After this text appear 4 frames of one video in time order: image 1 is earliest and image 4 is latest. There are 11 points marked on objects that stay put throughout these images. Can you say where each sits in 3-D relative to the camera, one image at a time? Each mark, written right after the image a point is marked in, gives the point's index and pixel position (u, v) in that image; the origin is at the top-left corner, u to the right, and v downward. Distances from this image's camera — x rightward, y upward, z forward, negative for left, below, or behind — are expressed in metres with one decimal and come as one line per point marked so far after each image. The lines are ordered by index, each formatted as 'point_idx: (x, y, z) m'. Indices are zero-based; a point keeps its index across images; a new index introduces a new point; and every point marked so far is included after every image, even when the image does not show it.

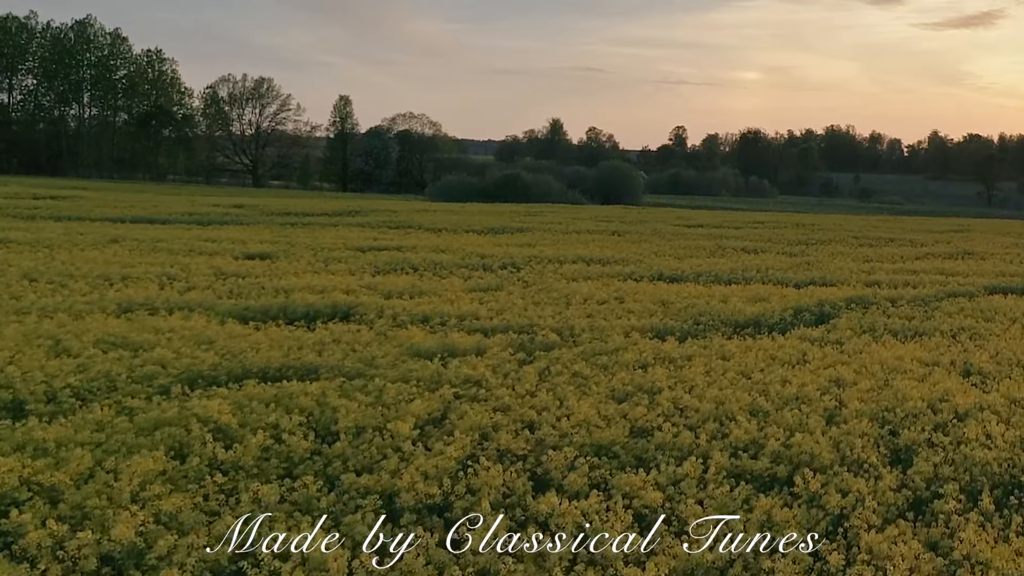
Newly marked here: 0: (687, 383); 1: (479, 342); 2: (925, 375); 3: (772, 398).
0: (+2.1, -1.2, +8.5) m
1: (-0.4, -0.8, +10.4) m
2: (+5.7, -1.2, +9.6) m
3: (+3.0, -1.3, +8.1) m
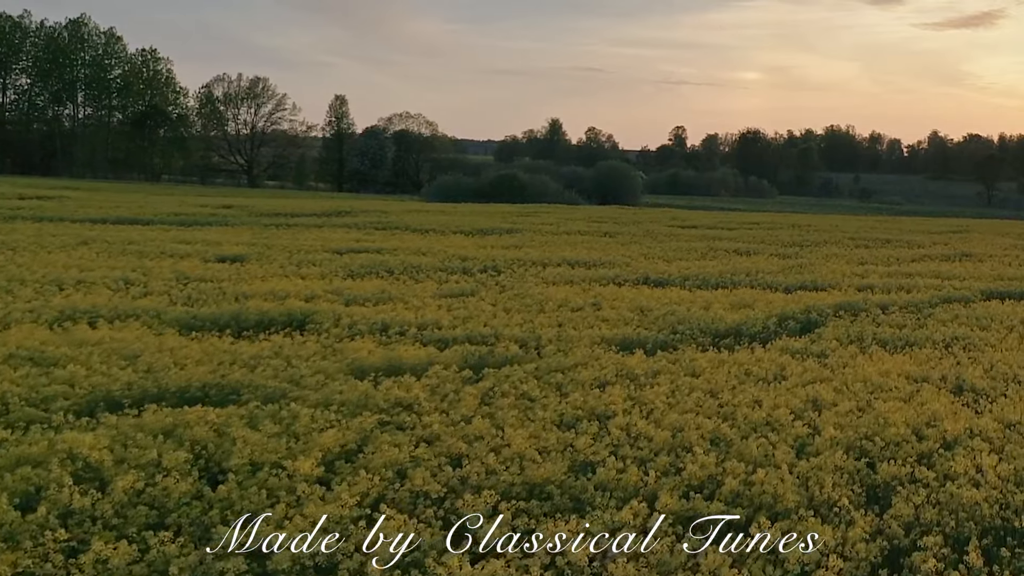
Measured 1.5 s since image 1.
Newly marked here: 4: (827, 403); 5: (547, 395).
0: (+1.5, -1.3, +7.6) m
1: (-1.1, -1.0, +9.6) m
2: (+5.0, -1.3, +8.8) m
3: (+2.3, -1.4, +7.3) m
4: (+3.7, -1.3, +8.1) m
5: (+0.4, -1.2, +7.8) m
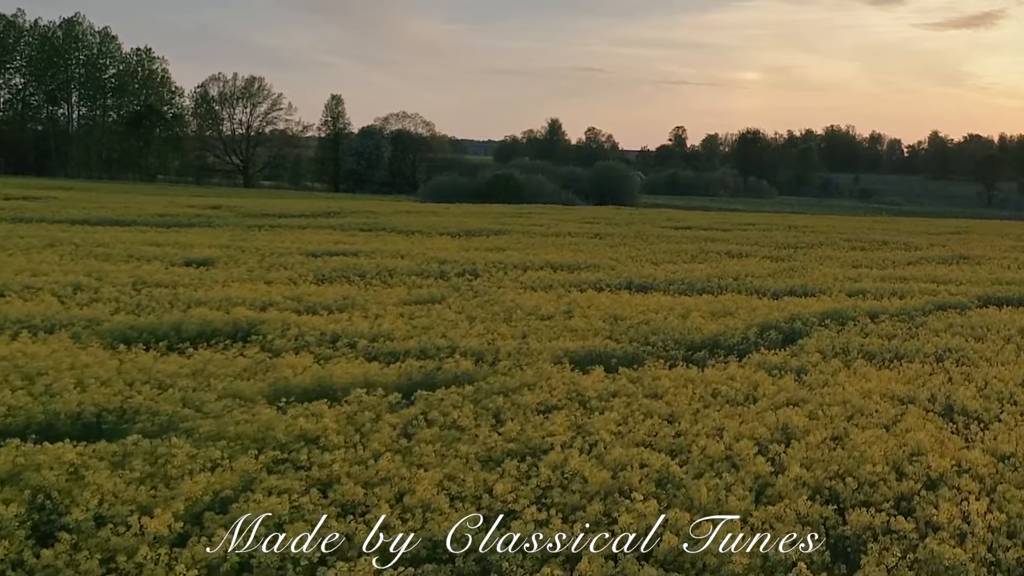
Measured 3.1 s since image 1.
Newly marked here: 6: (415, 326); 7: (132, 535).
0: (+0.7, -1.4, +6.7) m
1: (-1.8, -1.1, +8.7) m
2: (+4.3, -1.5, +7.9) m
3: (+1.6, -1.5, +6.4) m
4: (+3.0, -1.5, +7.2) m
5: (-0.3, -1.3, +6.9) m
6: (-1.8, -0.7, +13.0) m
7: (-2.5, -1.6, +4.6) m
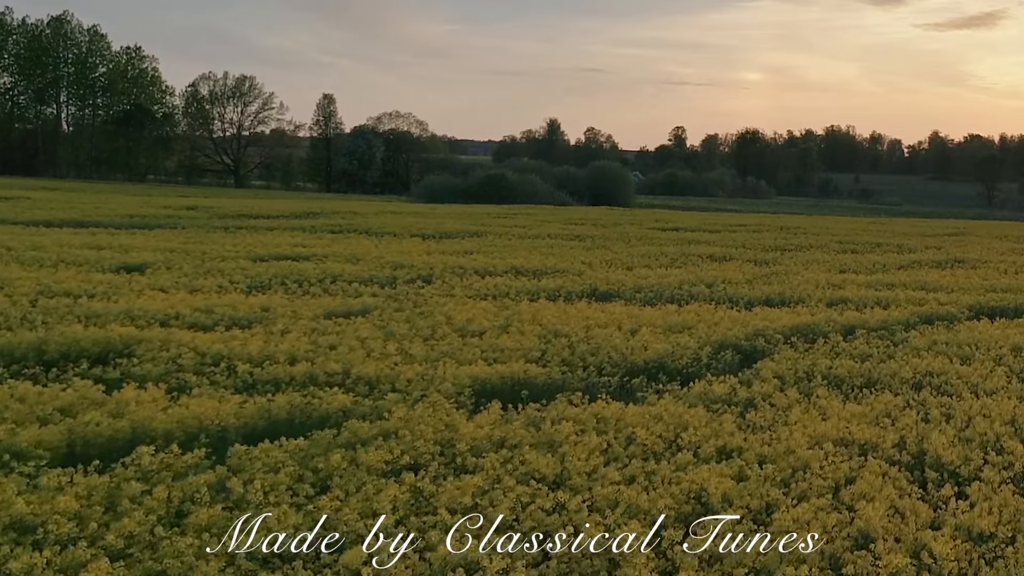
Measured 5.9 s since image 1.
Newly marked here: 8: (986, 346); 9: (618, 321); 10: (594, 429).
0: (-0.6, -1.6, +5.1) m
1: (-3.1, -1.3, +7.0) m
2: (+3.0, -1.7, +6.2) m
3: (+0.3, -1.8, +4.7) m
4: (+1.6, -1.7, +5.6) m
5: (-1.7, -1.6, +5.2) m
6: (-3.2, -0.9, +11.3) m
7: (-3.8, -1.8, +2.9) m
8: (+8.3, -1.0, +12.4) m
9: (+2.1, -0.7, +14.0) m
10: (+0.9, -1.4, +7.3) m
